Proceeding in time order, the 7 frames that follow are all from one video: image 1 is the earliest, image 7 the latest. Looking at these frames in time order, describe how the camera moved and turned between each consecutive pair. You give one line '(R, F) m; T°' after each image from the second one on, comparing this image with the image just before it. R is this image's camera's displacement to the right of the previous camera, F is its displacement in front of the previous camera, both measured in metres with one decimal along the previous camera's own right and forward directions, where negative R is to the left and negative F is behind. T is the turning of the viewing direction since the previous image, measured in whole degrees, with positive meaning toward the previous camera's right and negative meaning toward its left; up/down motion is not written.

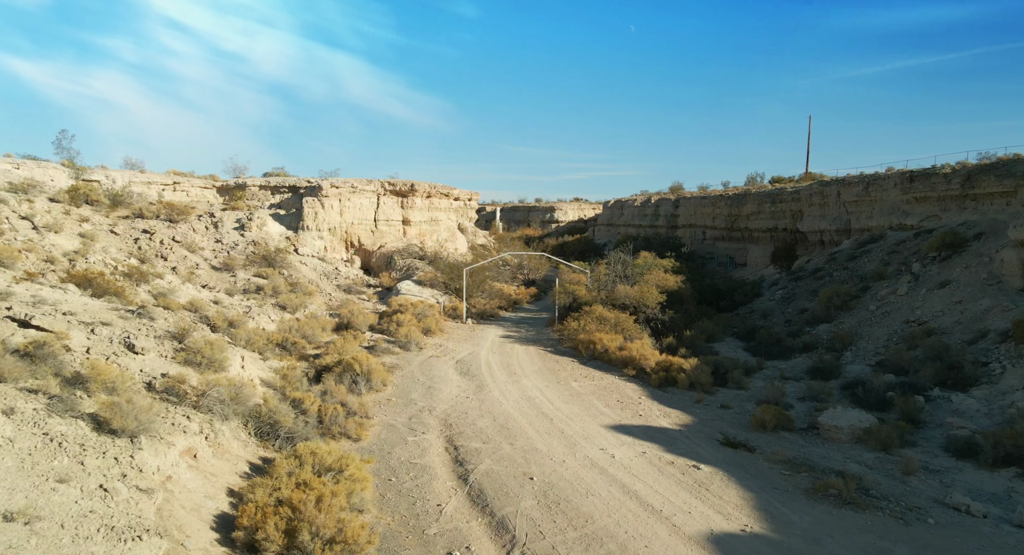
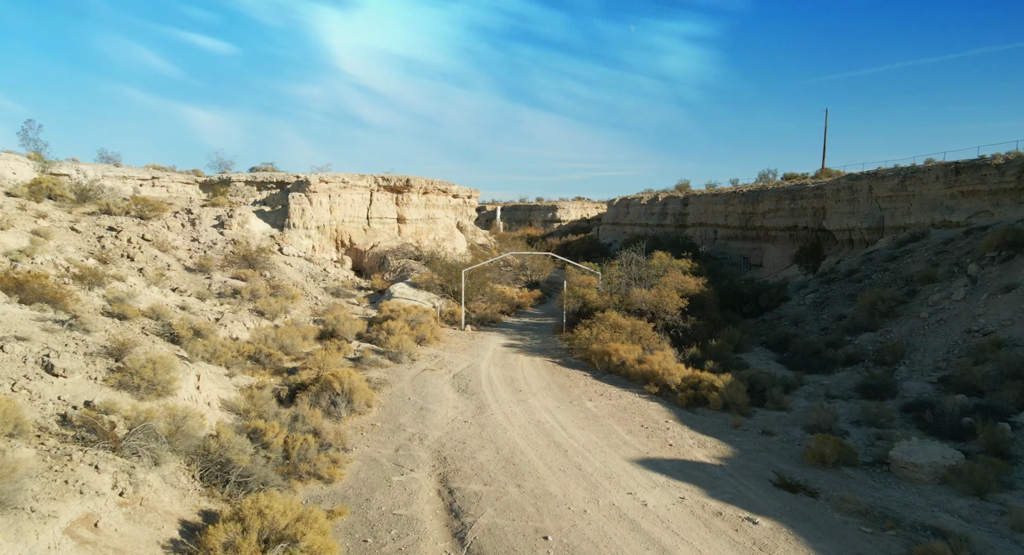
(-0.1, +2.8) m; 0°
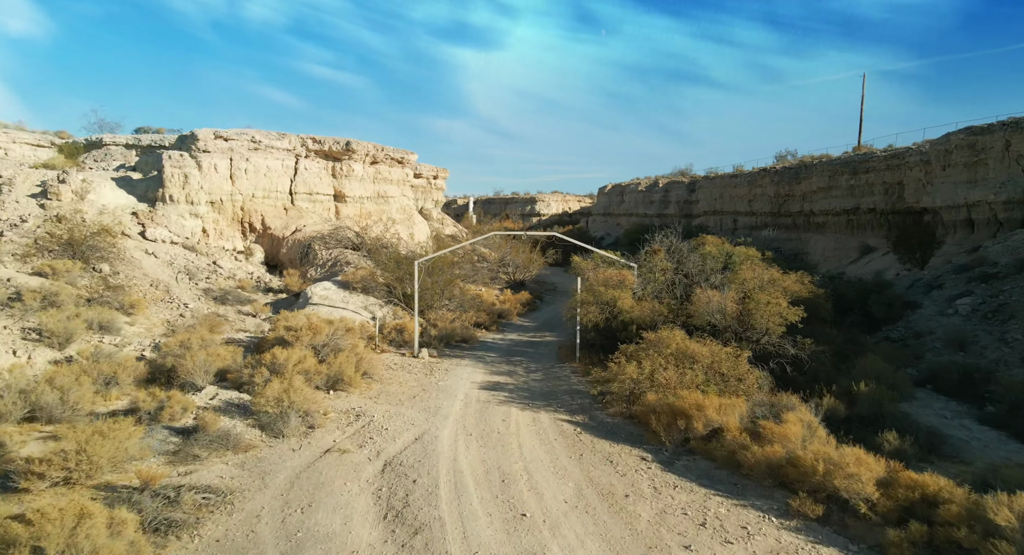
(-0.2, +10.5) m; +2°
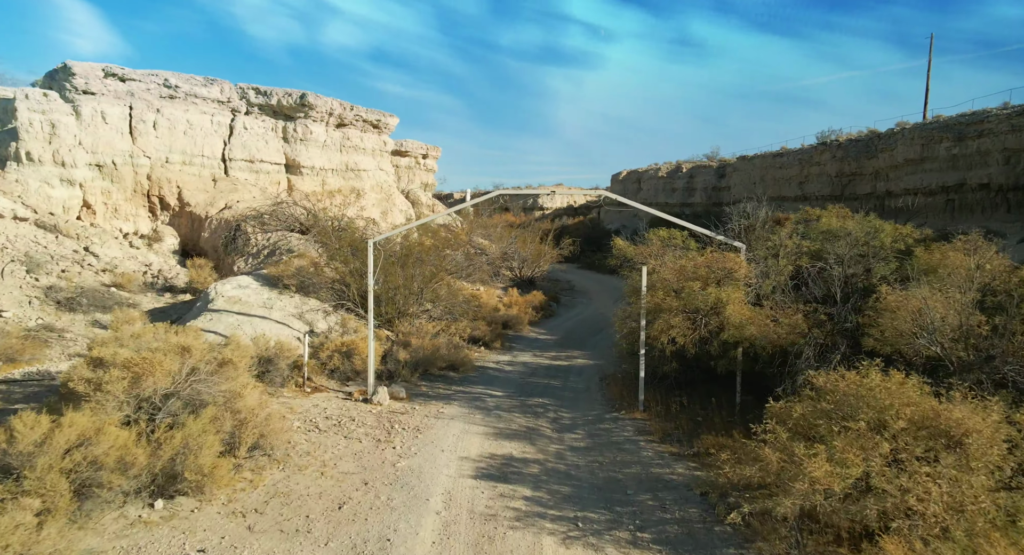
(-0.3, +7.4) m; 0°
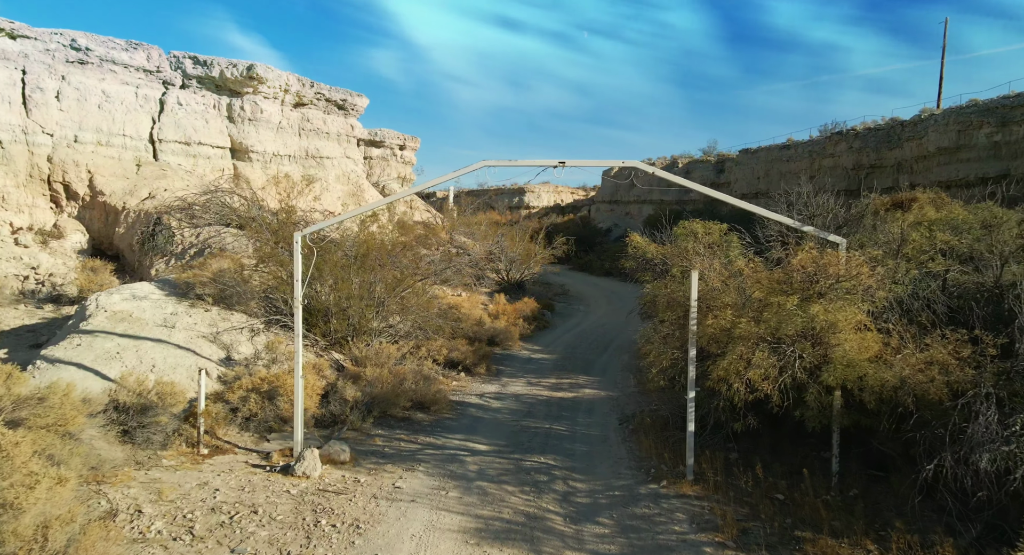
(-0.1, +3.5) m; +1°
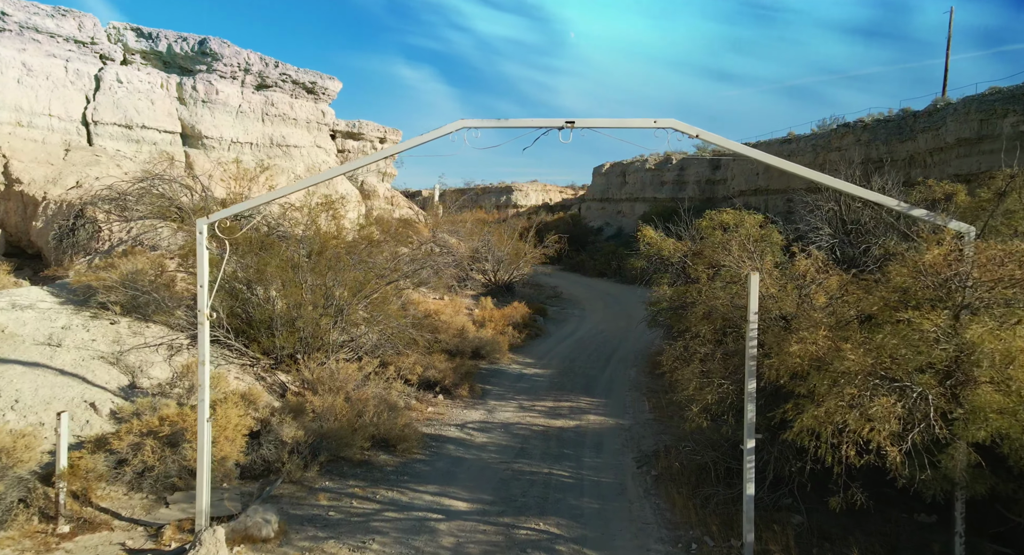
(0.0, +2.2) m; +1°
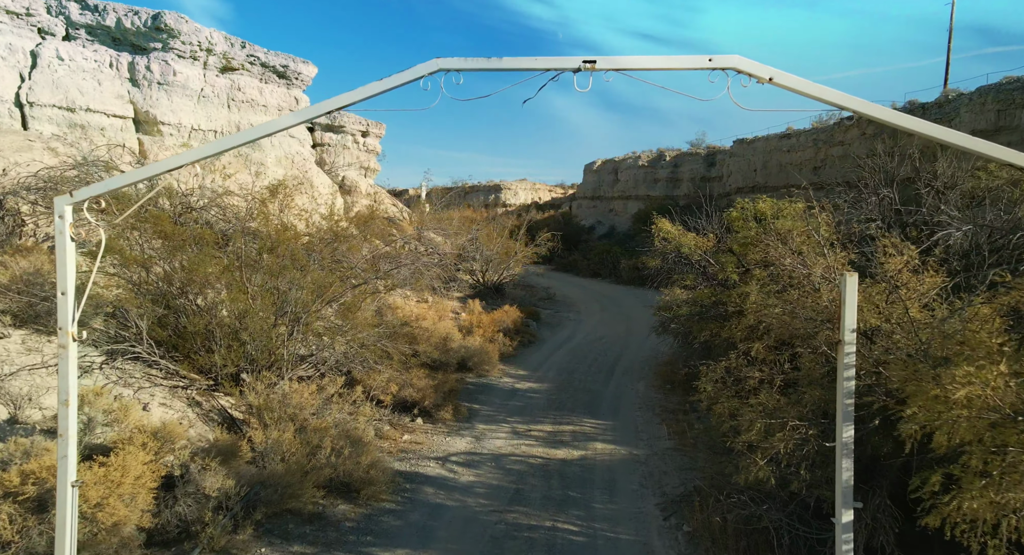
(0.0, +1.7) m; +1°
